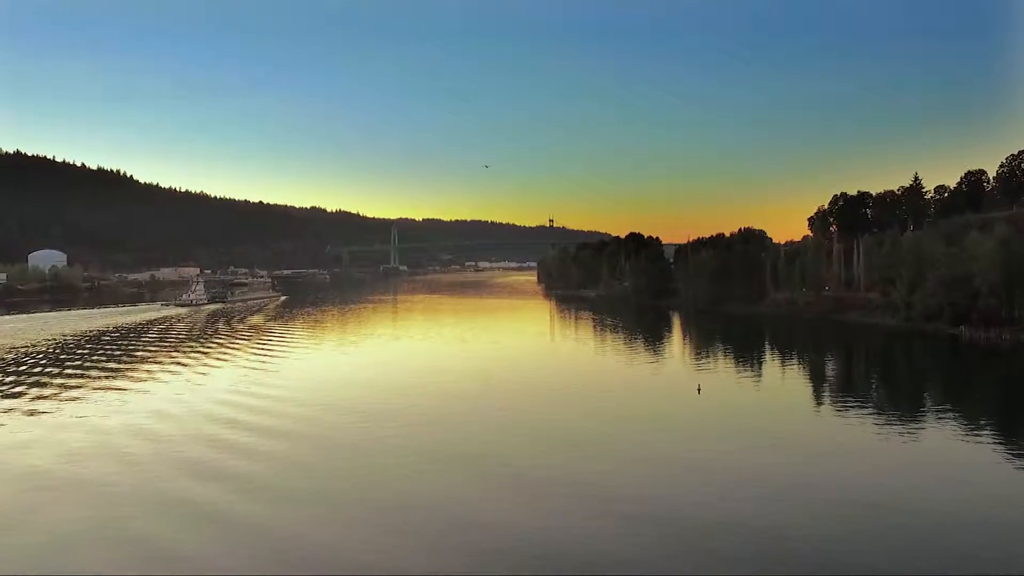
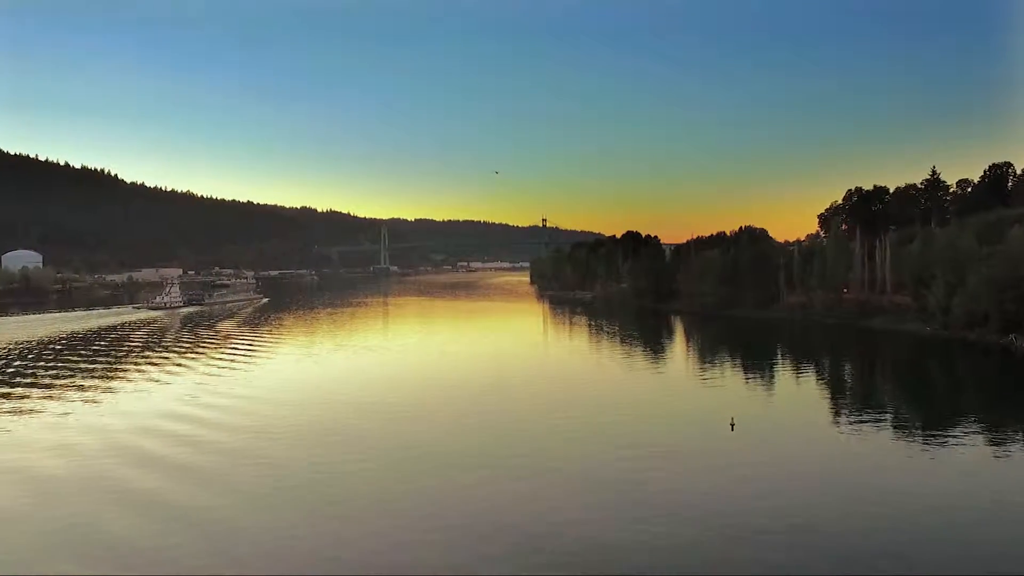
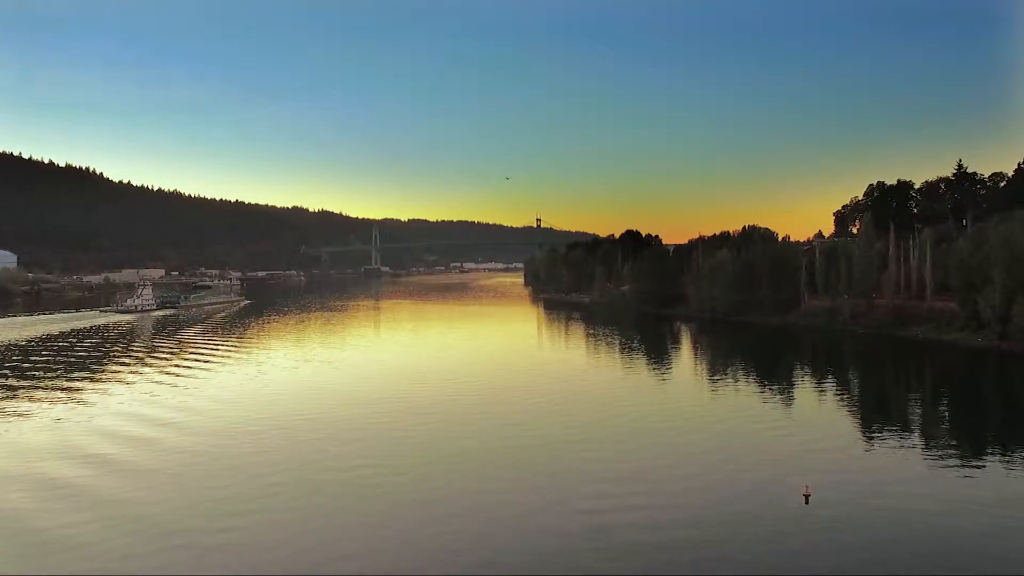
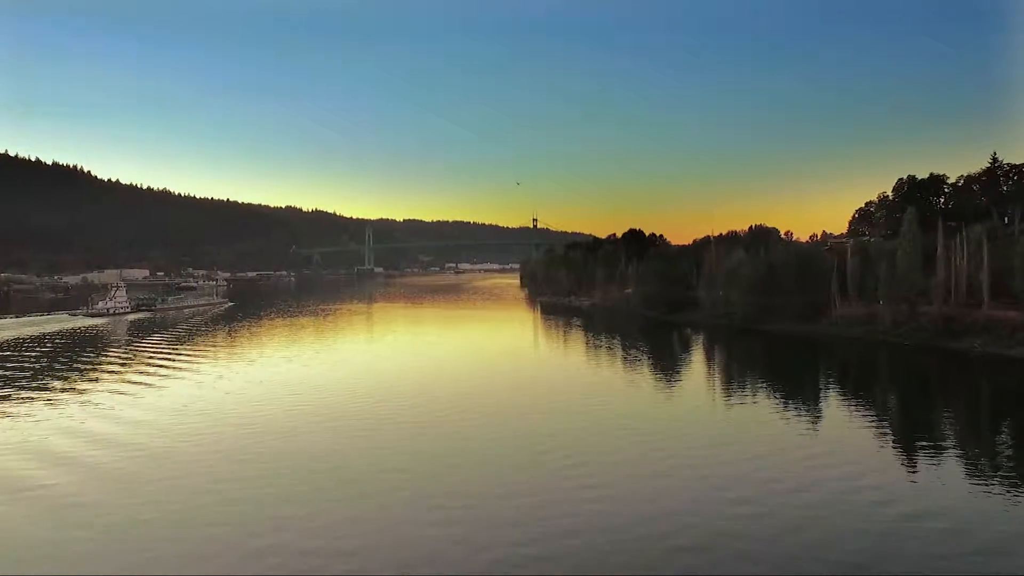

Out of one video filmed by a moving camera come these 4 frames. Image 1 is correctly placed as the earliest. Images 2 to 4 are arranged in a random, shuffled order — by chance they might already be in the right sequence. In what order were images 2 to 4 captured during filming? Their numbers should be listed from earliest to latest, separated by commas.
2, 3, 4
